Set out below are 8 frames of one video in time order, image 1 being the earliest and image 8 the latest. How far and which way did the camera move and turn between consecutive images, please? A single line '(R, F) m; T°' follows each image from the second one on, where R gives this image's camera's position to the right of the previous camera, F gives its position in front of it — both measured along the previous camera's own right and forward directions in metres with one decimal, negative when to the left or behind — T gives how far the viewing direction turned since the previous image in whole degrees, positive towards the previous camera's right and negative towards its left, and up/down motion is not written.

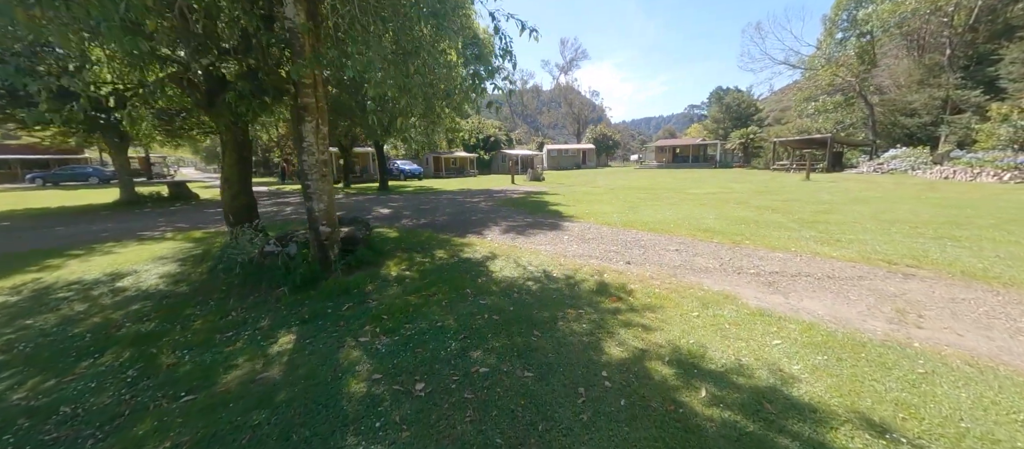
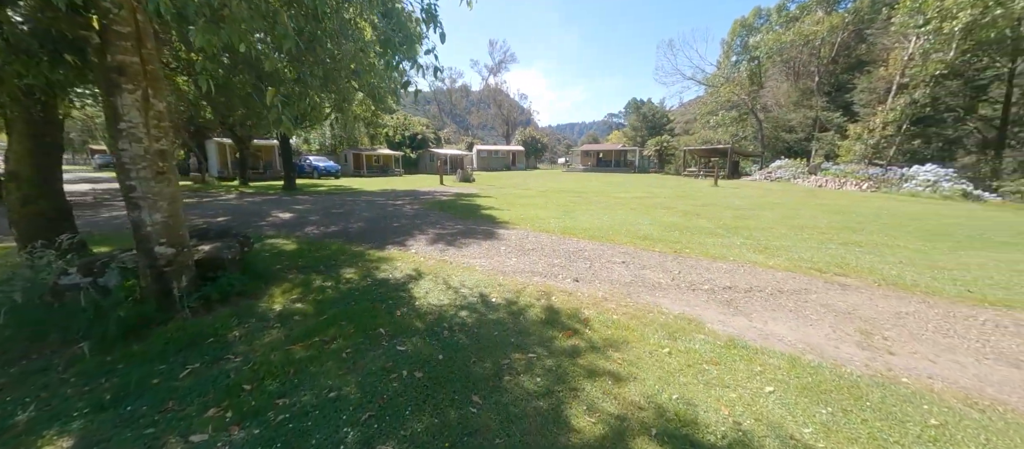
(0.0, +0.9) m; +11°
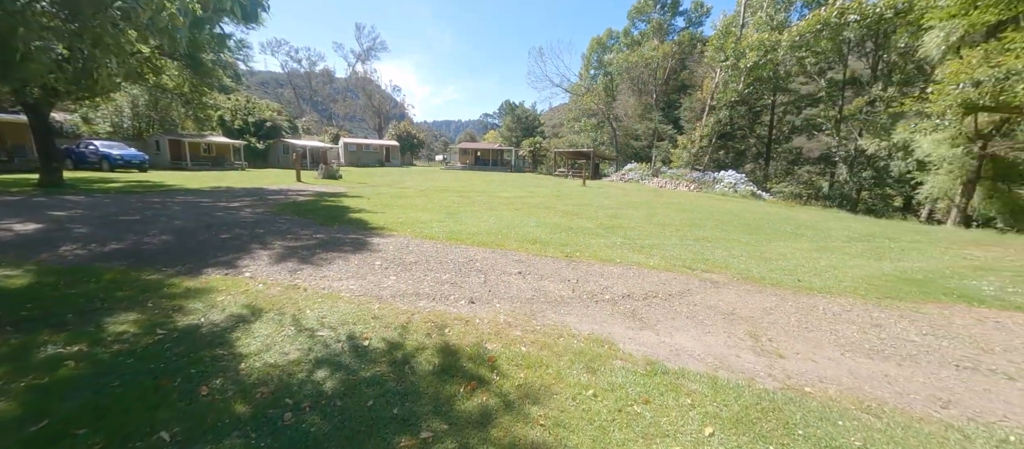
(0.0, +0.8) m; +18°
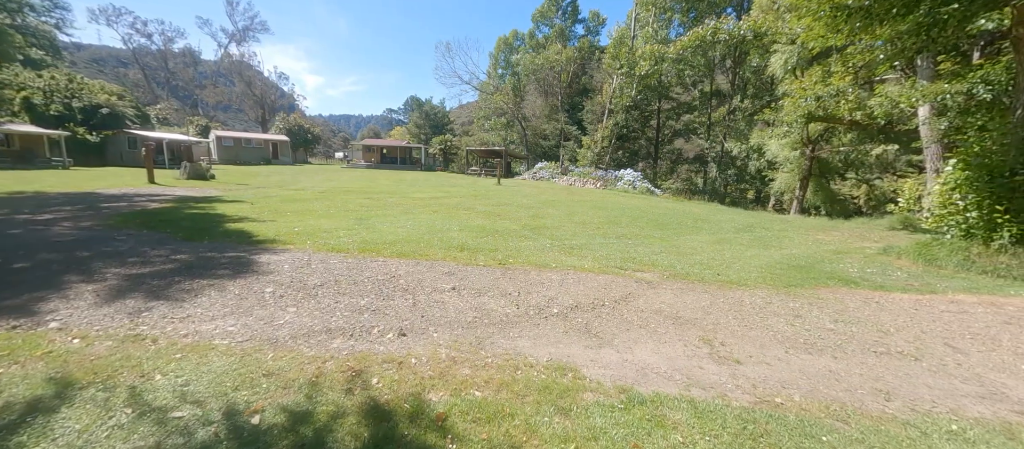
(-0.2, +0.6) m; +14°
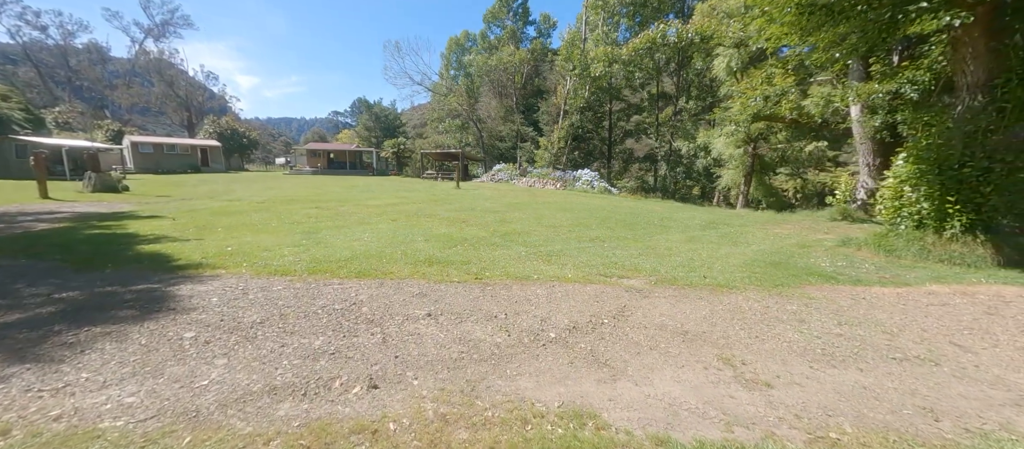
(-0.3, +0.6) m; +7°
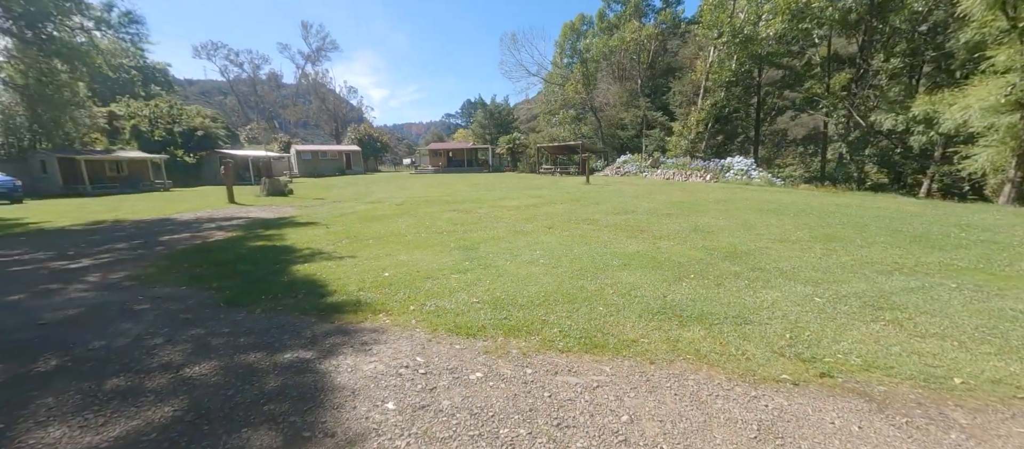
(-1.9, +2.1) m; -16°
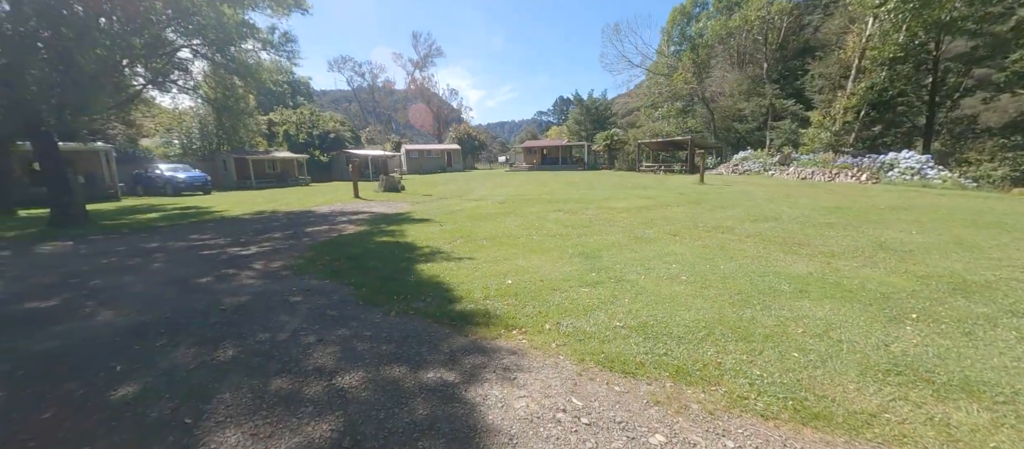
(-0.6, +0.5) m; -14°
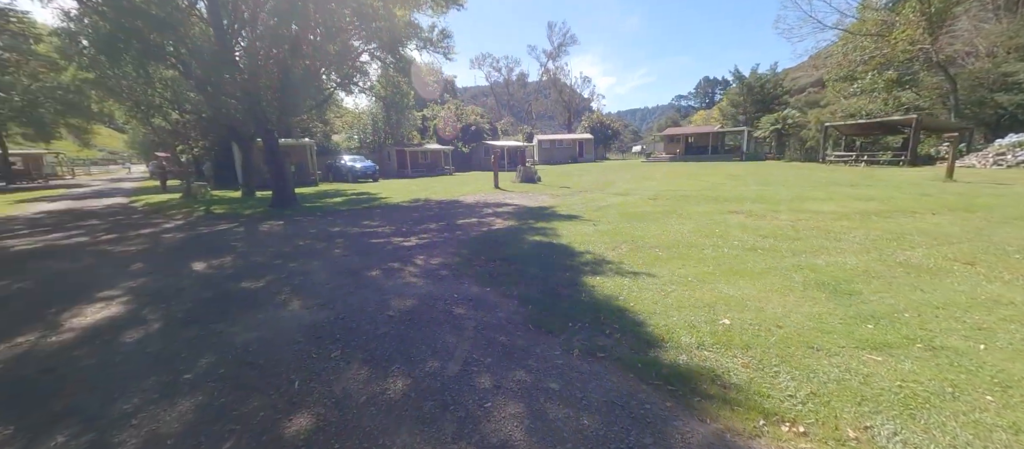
(-0.9, +1.0) m; -19°
